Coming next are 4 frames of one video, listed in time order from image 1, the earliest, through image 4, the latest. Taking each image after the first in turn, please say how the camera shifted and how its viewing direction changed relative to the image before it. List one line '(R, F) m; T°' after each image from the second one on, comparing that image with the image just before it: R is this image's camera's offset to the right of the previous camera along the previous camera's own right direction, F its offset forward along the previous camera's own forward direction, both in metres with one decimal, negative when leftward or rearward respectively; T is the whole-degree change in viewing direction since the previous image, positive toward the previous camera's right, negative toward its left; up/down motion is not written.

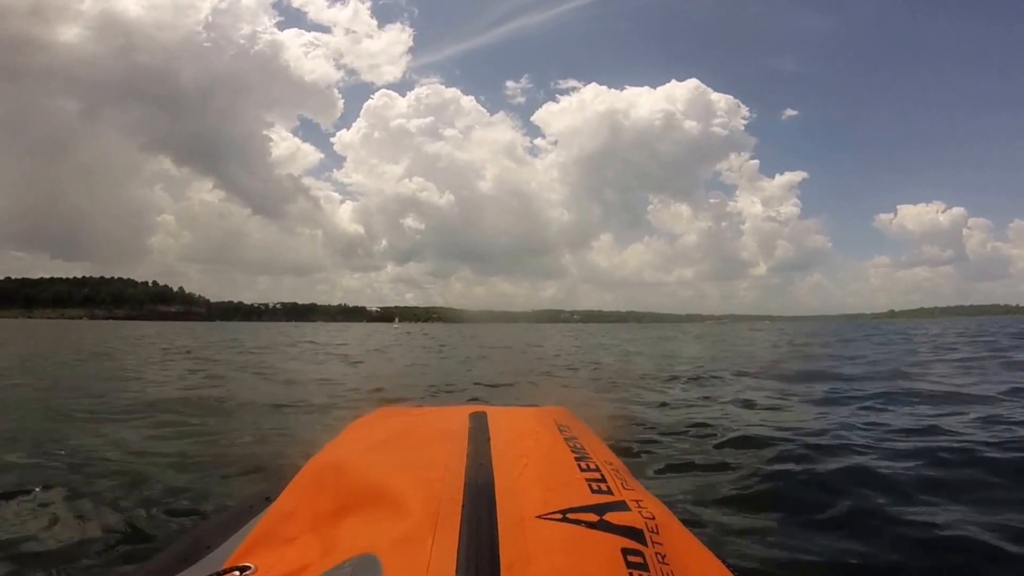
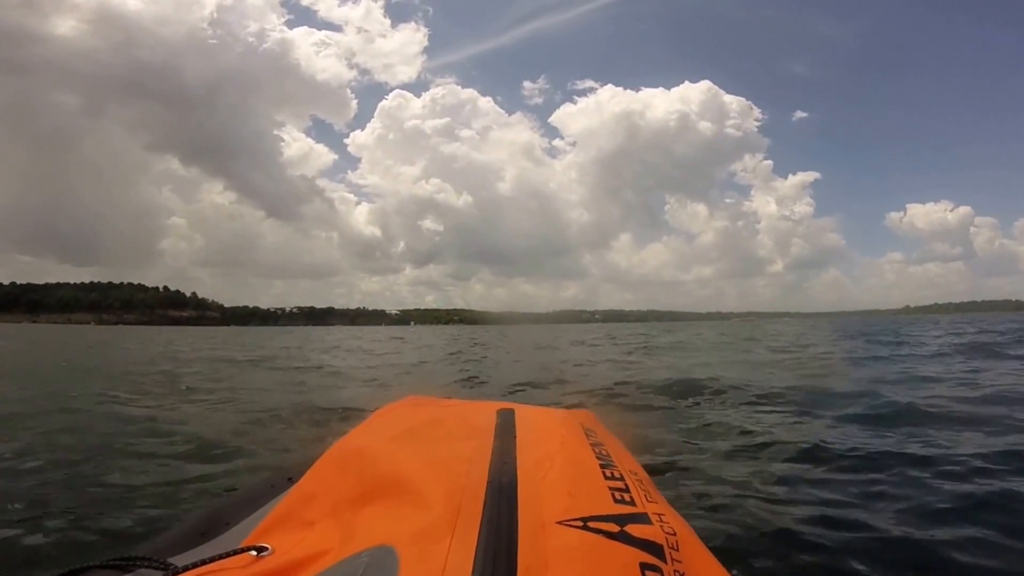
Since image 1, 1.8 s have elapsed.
(-1.0, 0.0) m; +2°
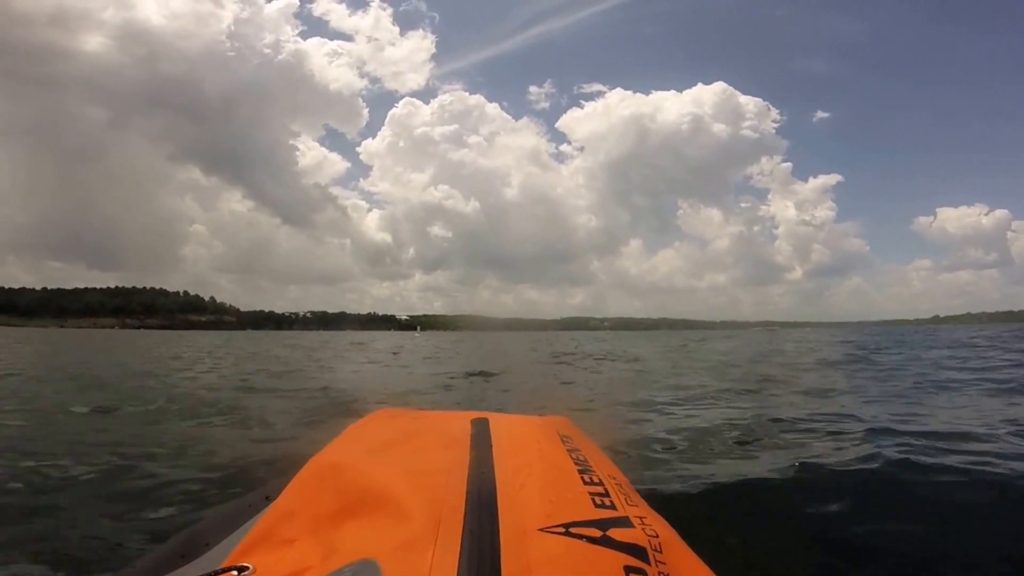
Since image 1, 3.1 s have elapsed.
(+0.8, +0.1) m; -4°
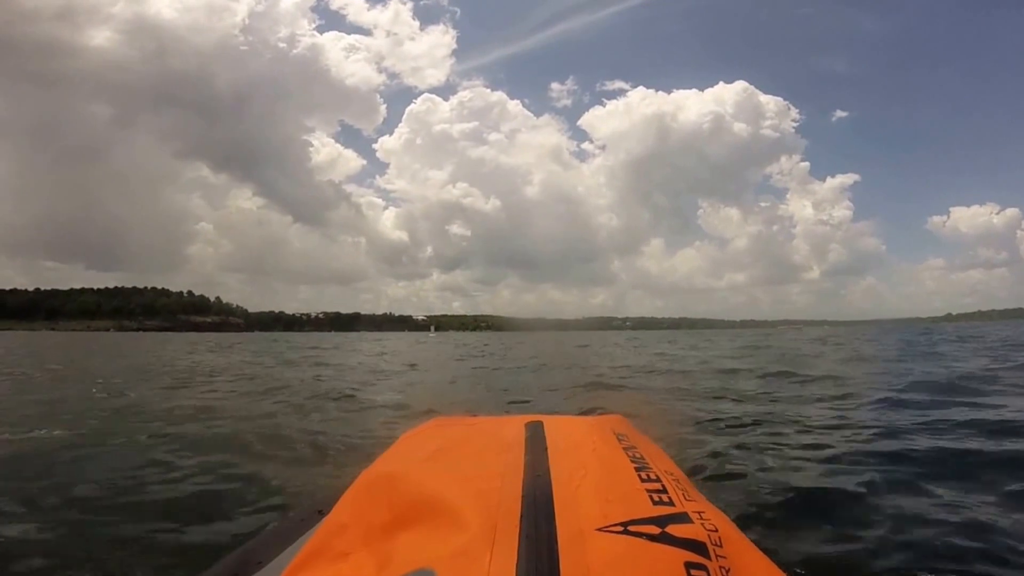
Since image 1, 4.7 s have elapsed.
(-1.2, +0.2) m; +3°
